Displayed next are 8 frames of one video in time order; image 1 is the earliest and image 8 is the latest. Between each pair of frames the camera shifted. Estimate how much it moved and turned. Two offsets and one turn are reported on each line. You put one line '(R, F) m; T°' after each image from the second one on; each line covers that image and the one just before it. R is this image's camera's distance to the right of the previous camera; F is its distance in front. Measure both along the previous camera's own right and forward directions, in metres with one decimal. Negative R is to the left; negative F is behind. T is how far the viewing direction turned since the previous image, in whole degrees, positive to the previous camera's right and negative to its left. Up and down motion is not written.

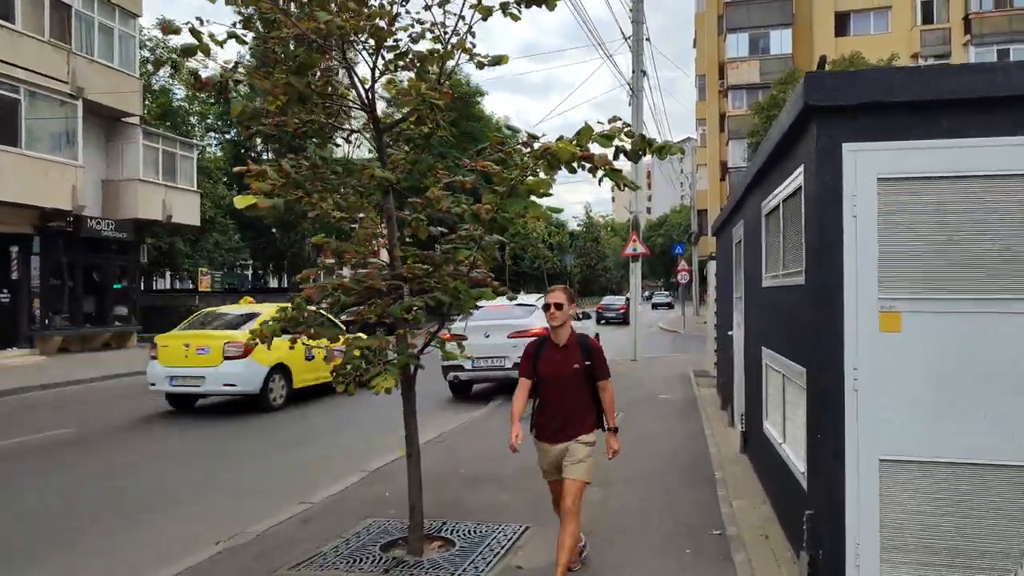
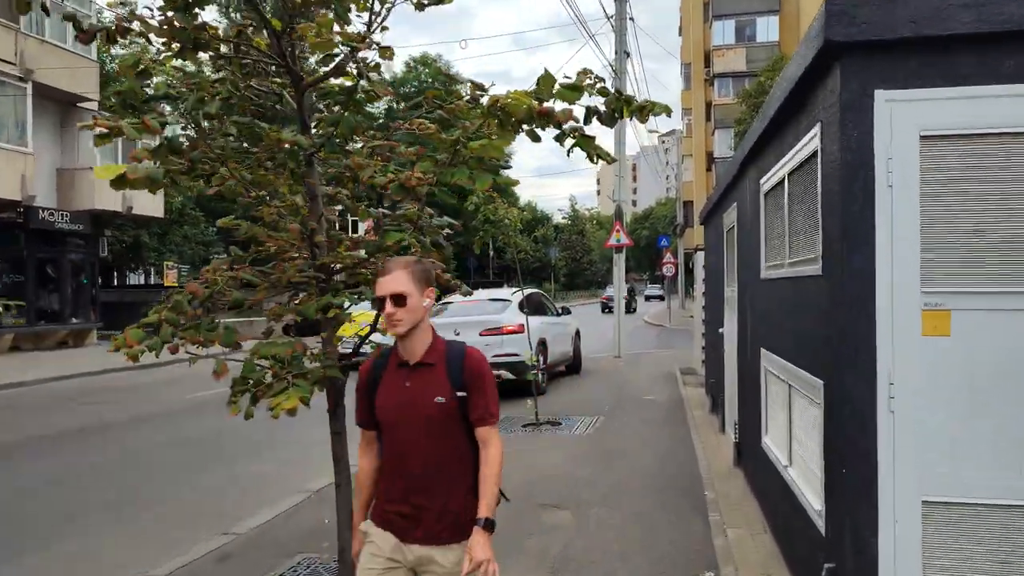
(+0.2, +0.9) m; +1°
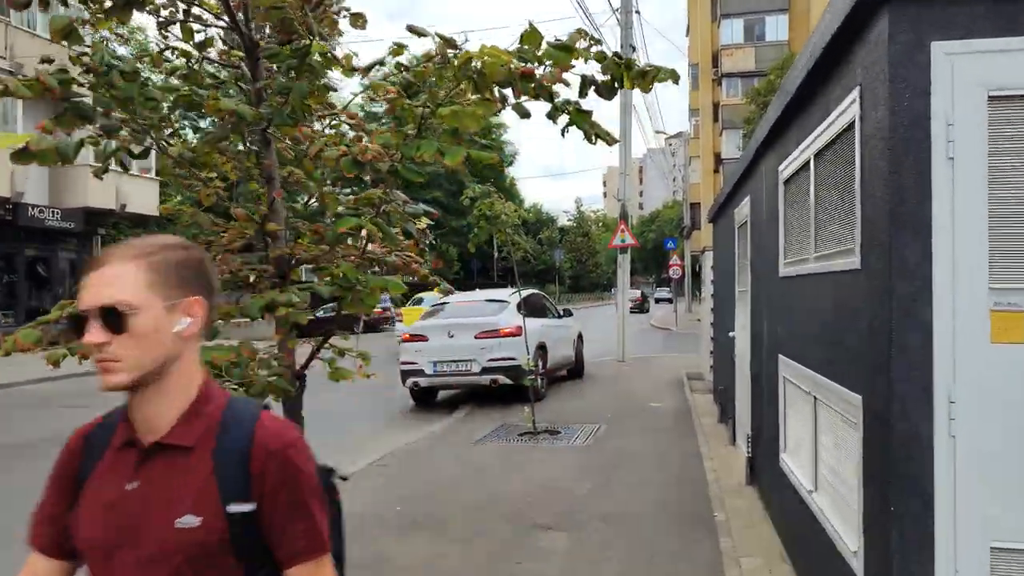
(+0.1, +0.5) m; 0°
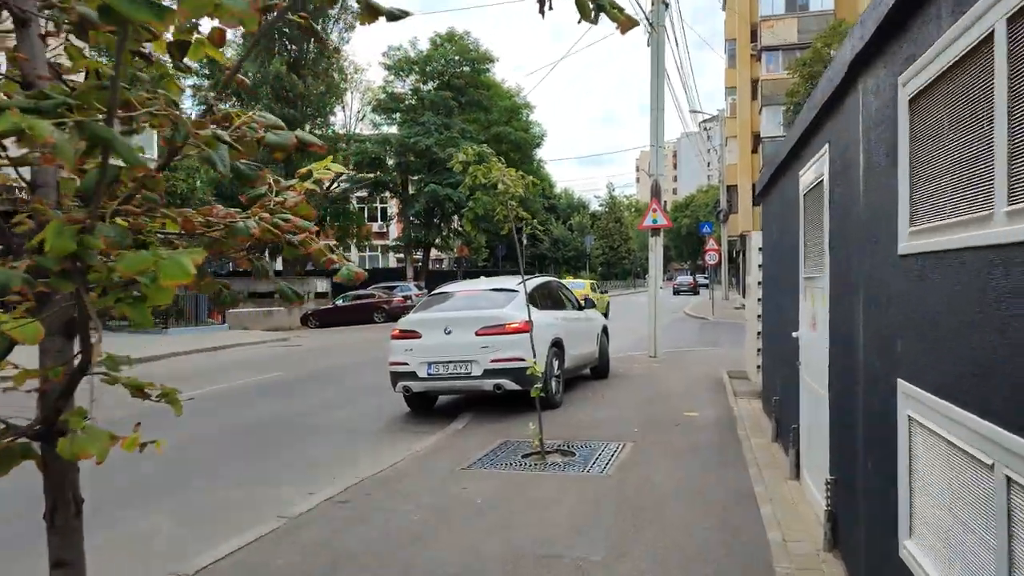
(+0.3, +1.6) m; -2°
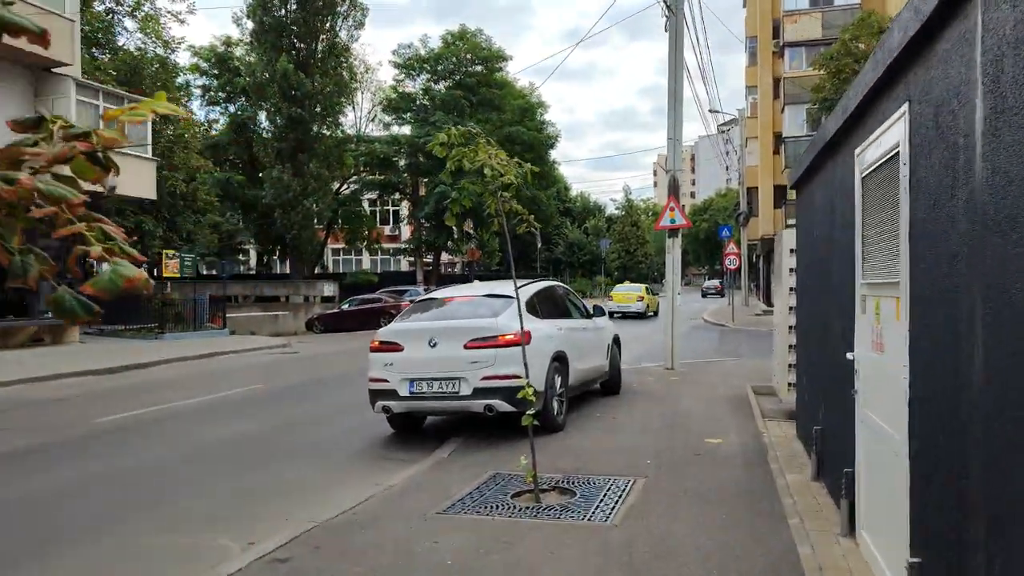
(+0.2, +1.1) m; -1°
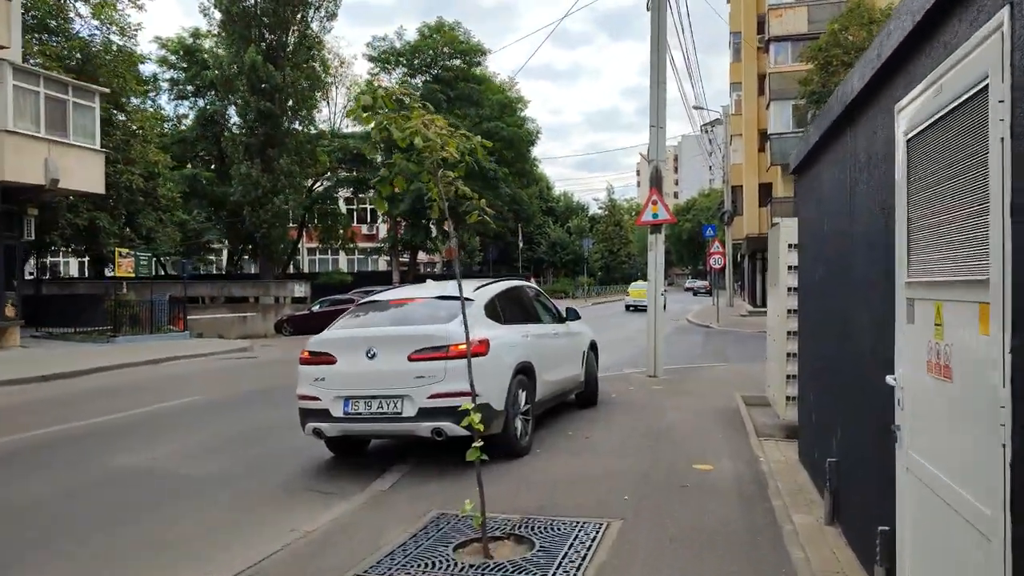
(+0.2, +1.1) m; +1°
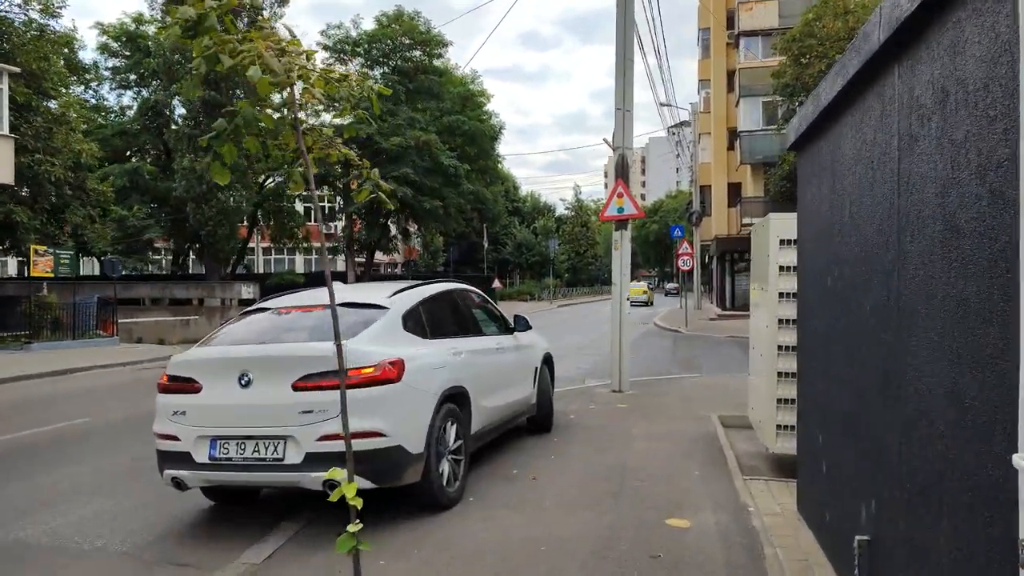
(+0.3, +1.4) m; +2°
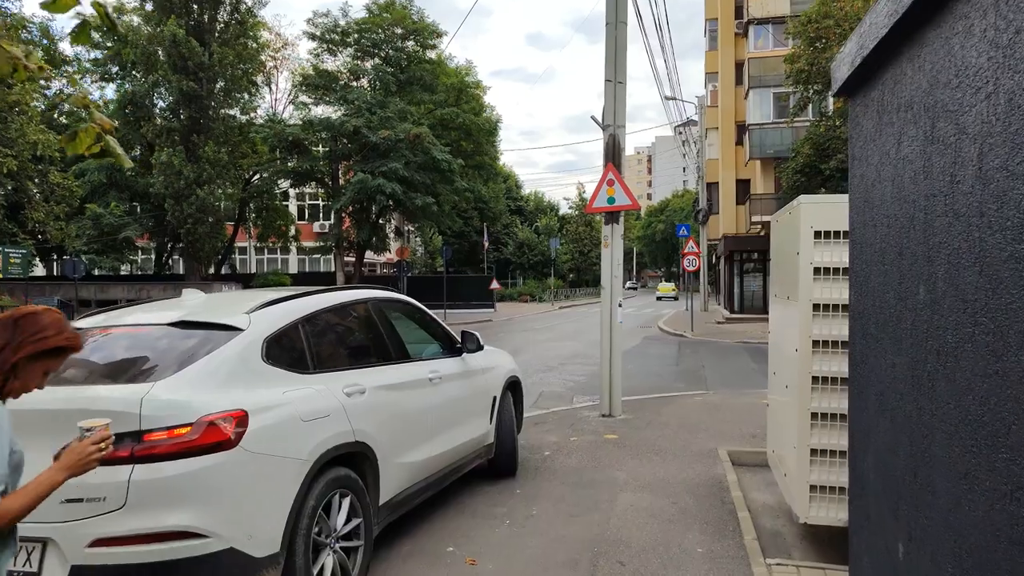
(+0.4, +1.7) m; -1°
